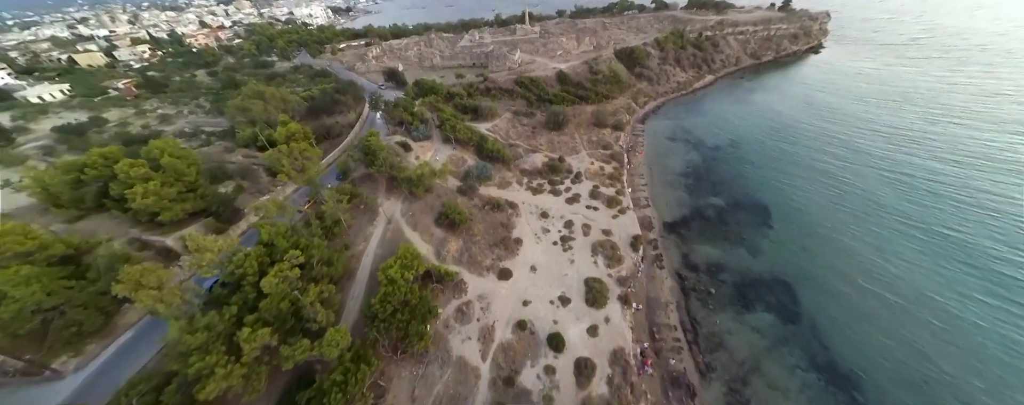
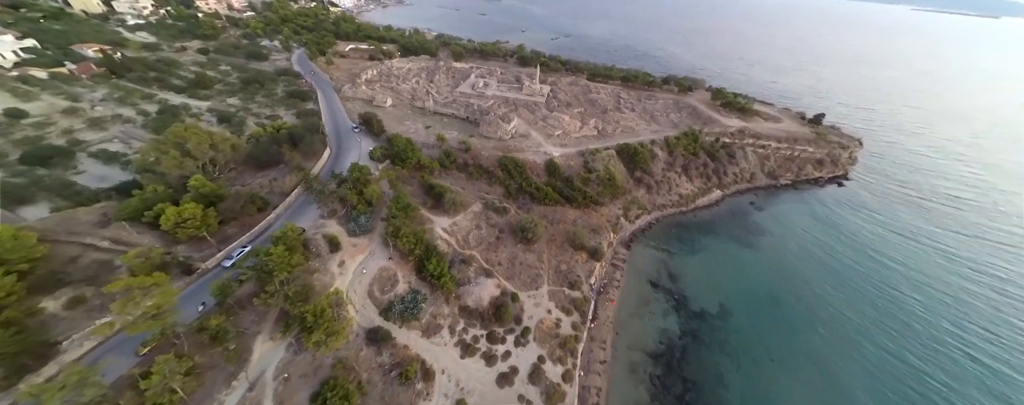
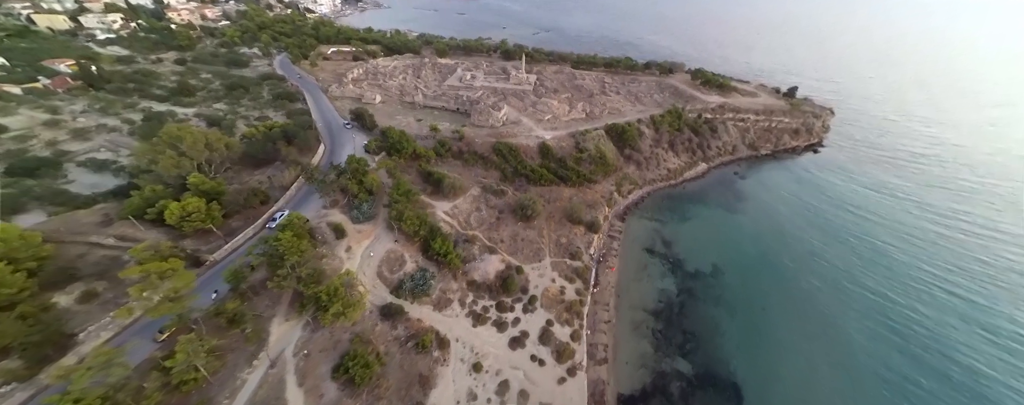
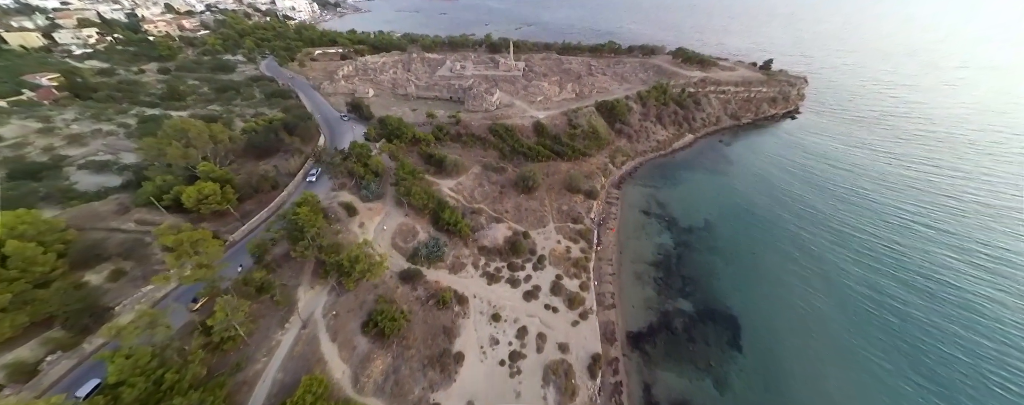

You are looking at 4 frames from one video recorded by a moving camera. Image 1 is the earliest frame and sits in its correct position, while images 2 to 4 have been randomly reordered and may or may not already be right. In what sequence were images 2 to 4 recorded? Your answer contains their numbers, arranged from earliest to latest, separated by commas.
4, 3, 2
